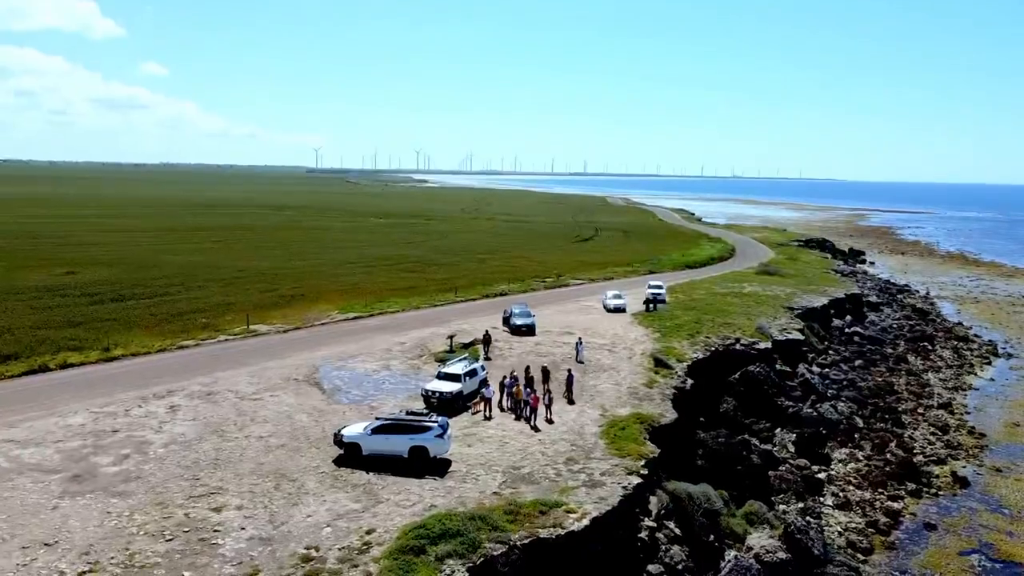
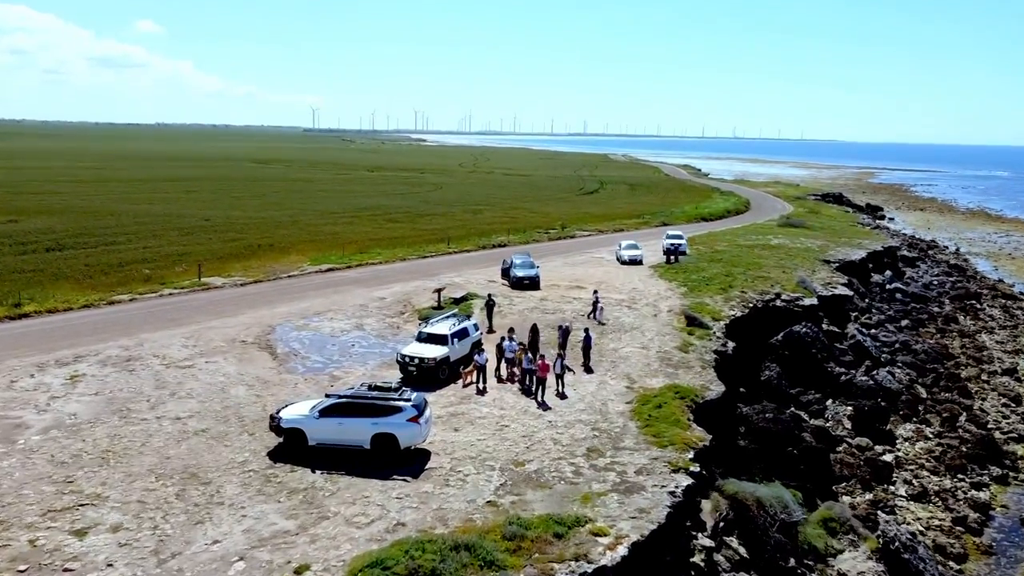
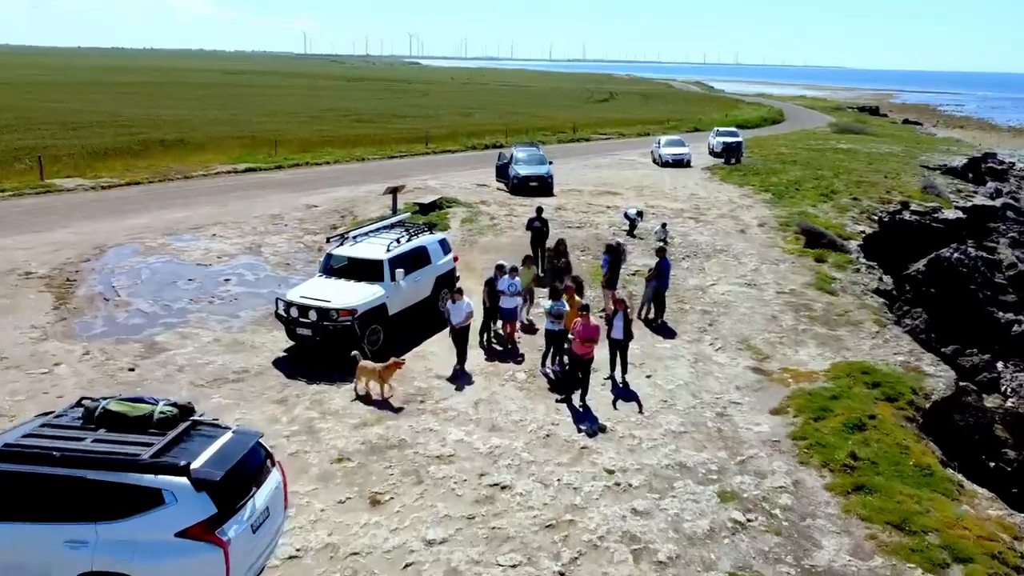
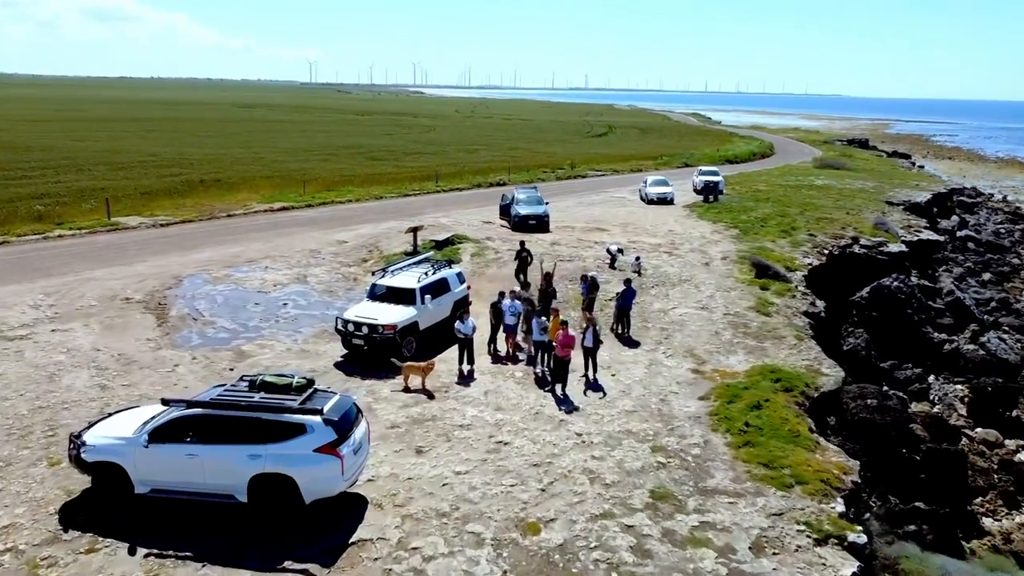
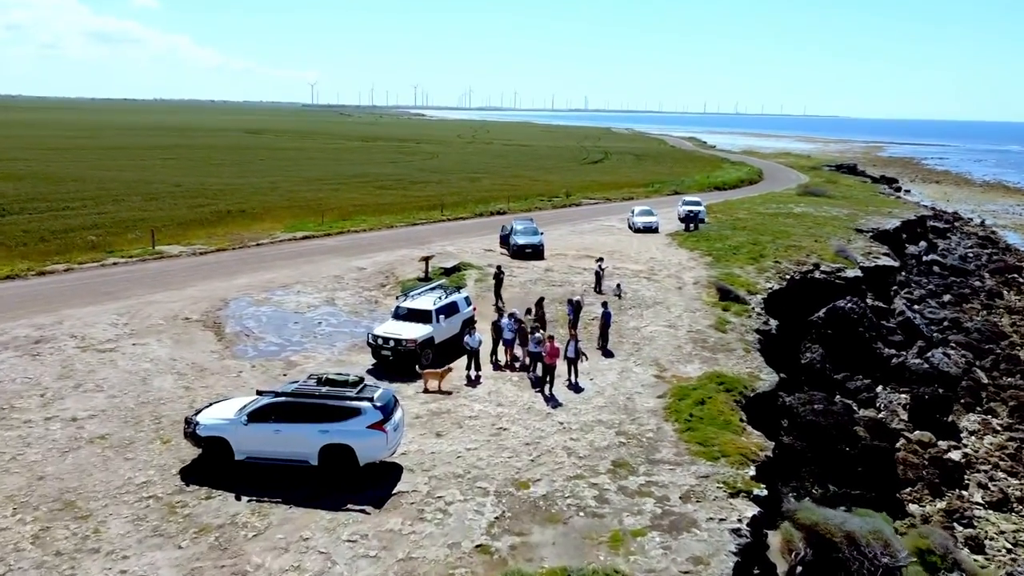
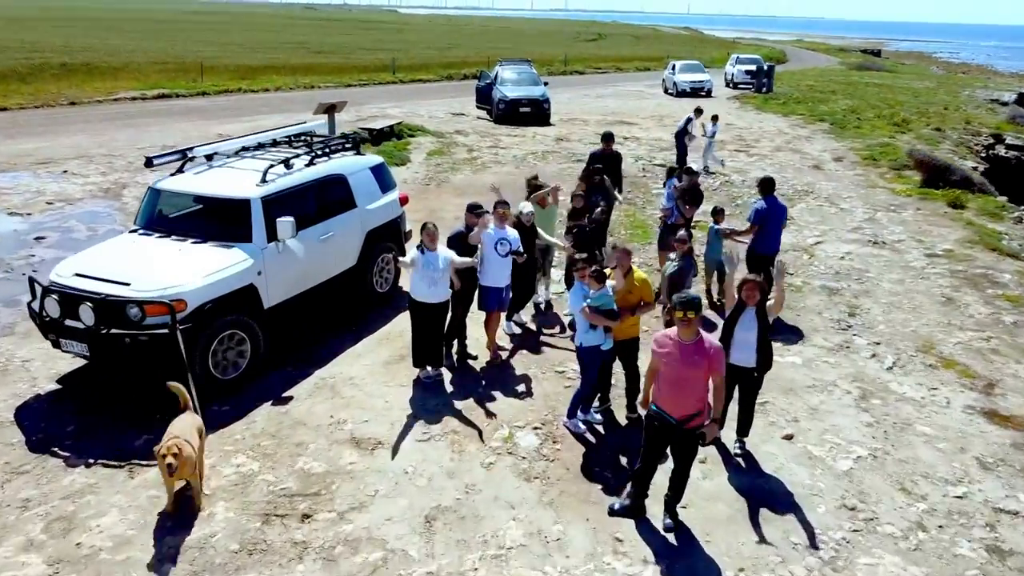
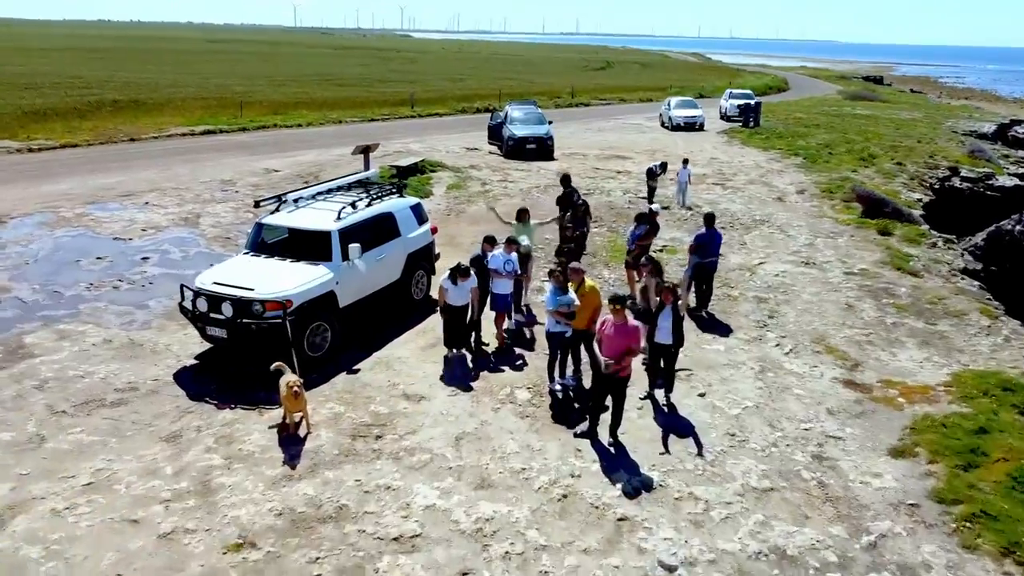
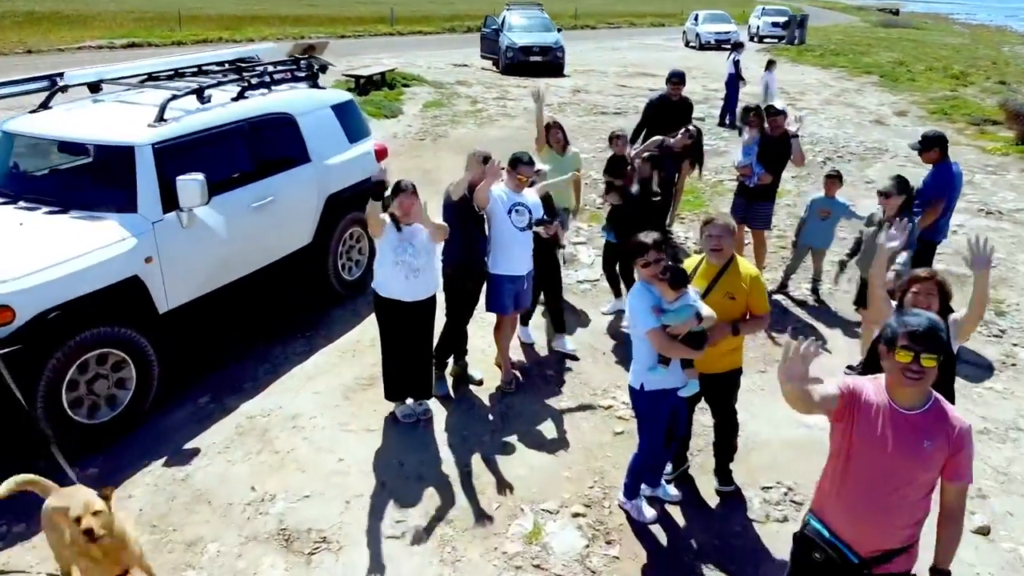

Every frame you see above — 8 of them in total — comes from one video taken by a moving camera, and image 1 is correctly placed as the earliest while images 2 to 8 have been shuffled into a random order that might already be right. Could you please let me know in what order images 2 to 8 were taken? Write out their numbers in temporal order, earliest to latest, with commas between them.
2, 5, 4, 3, 7, 6, 8
